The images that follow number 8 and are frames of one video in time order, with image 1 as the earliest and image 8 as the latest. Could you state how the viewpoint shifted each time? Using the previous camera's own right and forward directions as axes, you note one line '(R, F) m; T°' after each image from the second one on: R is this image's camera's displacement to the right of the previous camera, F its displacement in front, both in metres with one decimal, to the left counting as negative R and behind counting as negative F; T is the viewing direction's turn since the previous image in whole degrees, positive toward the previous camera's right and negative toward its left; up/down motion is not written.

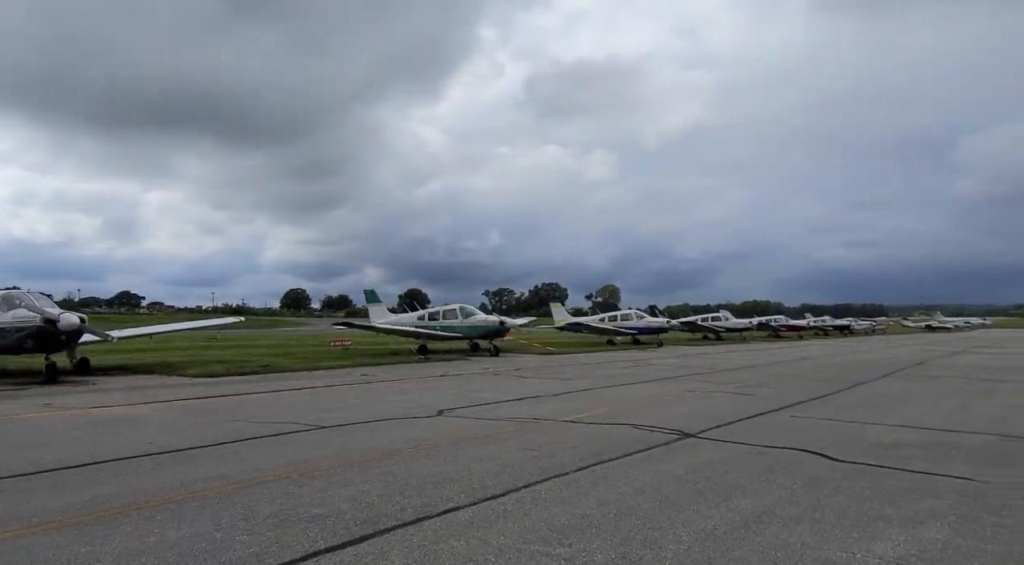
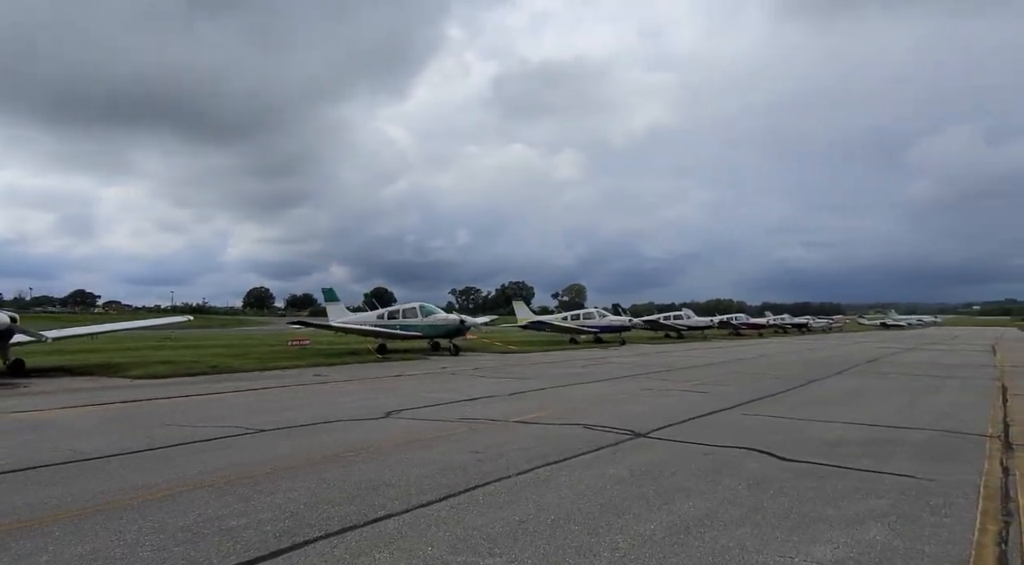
(+0.2, +0.2) m; +3°
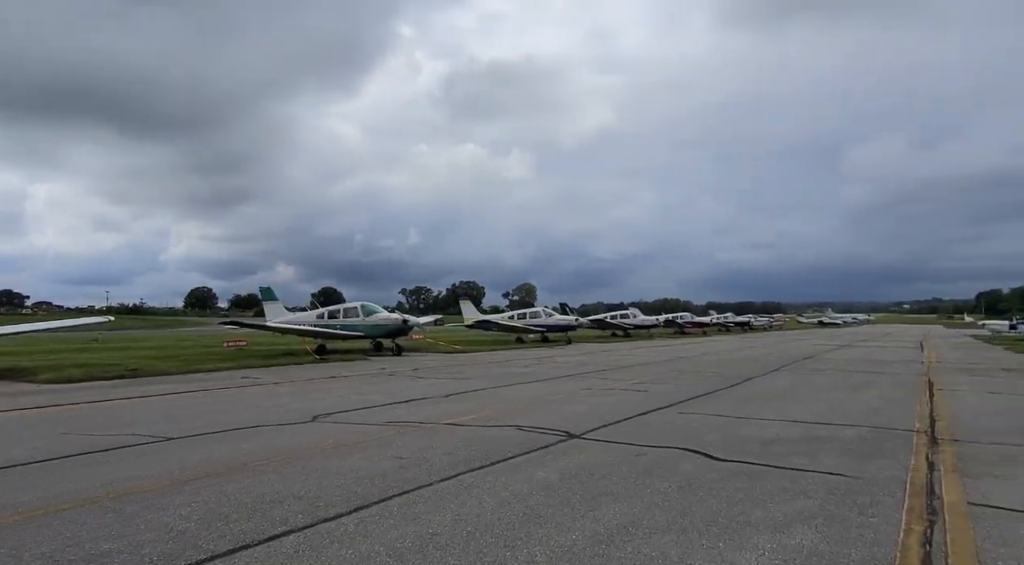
(+0.2, +0.3) m; +4°
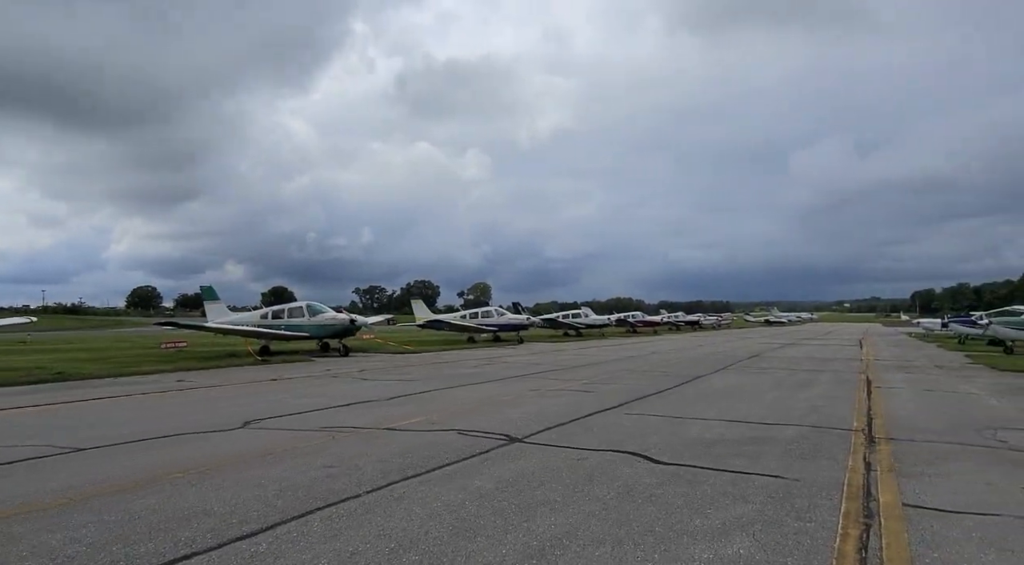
(+0.2, +0.2) m; +4°
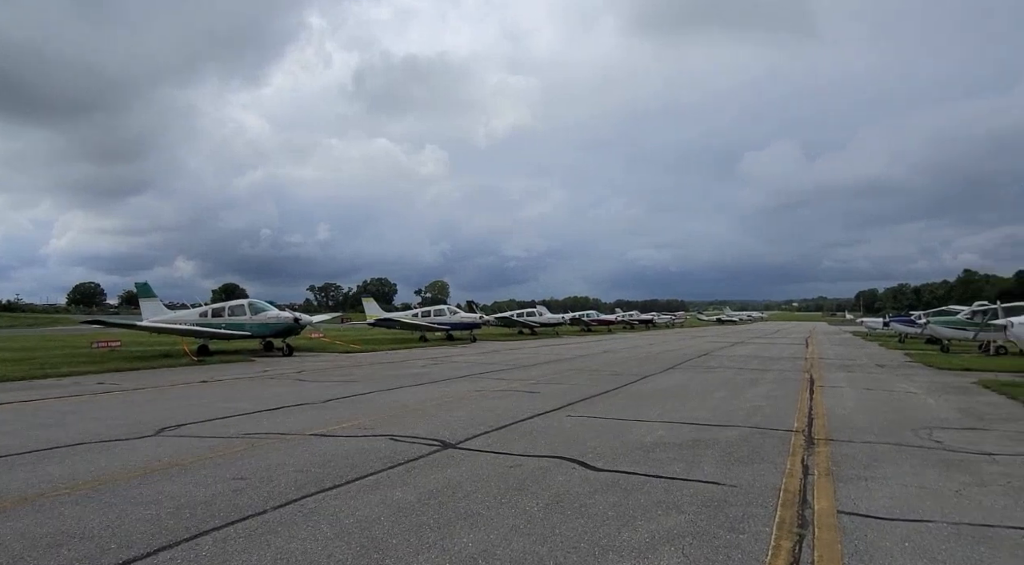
(+0.3, +0.3) m; +4°
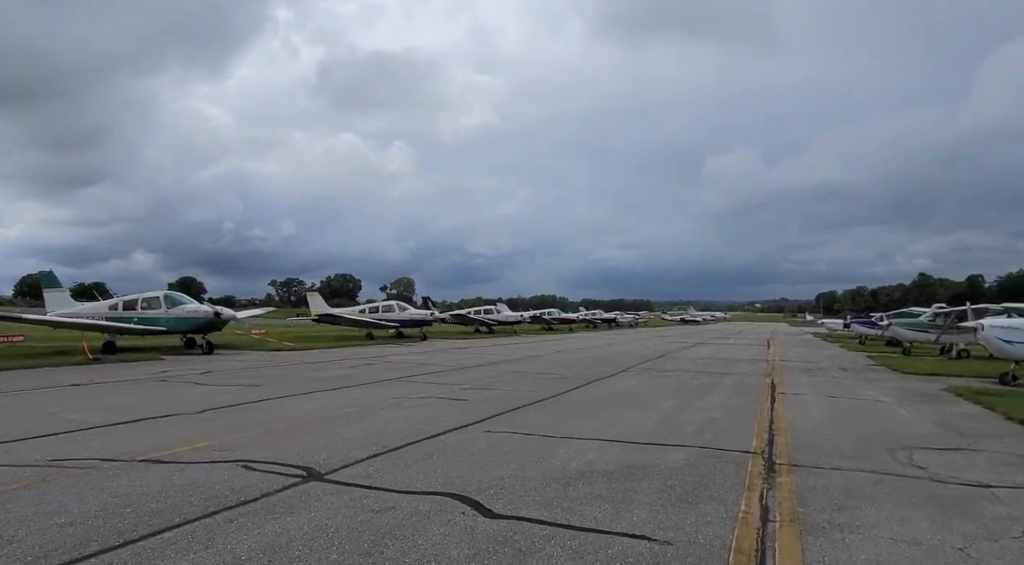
(+0.7, +1.5) m; +3°
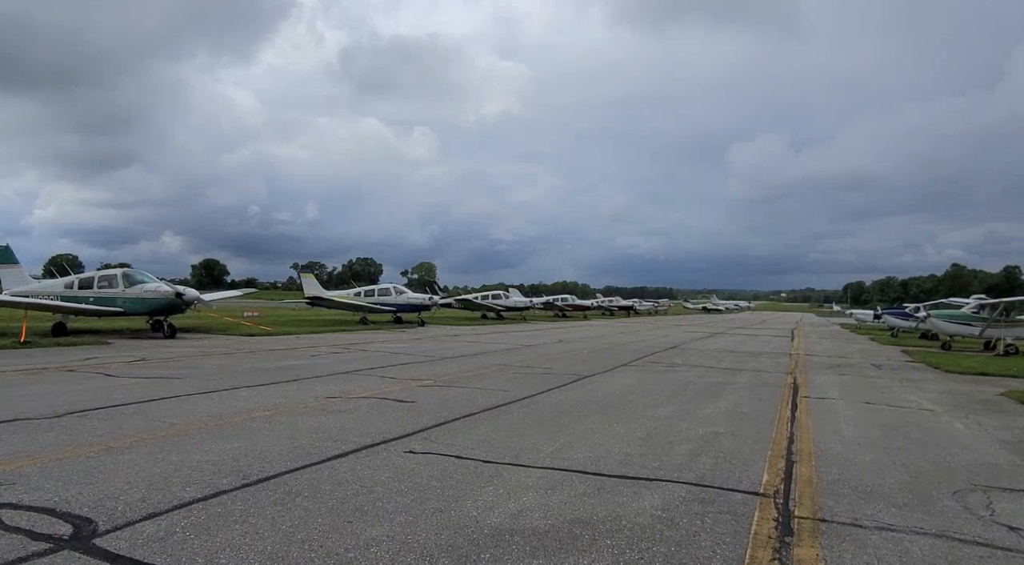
(+0.8, +2.0) m; -2°
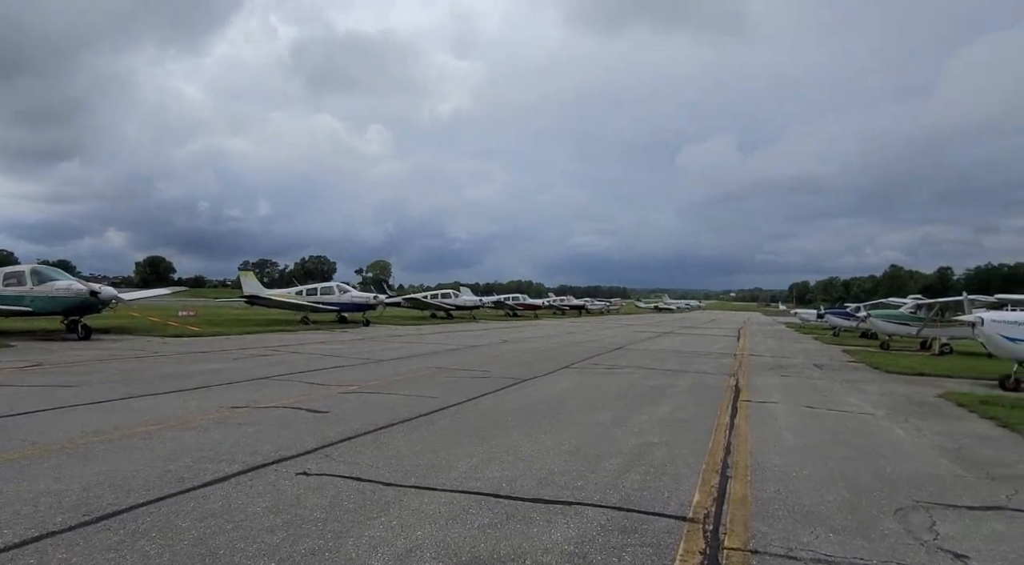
(+0.4, +0.6) m; +4°
